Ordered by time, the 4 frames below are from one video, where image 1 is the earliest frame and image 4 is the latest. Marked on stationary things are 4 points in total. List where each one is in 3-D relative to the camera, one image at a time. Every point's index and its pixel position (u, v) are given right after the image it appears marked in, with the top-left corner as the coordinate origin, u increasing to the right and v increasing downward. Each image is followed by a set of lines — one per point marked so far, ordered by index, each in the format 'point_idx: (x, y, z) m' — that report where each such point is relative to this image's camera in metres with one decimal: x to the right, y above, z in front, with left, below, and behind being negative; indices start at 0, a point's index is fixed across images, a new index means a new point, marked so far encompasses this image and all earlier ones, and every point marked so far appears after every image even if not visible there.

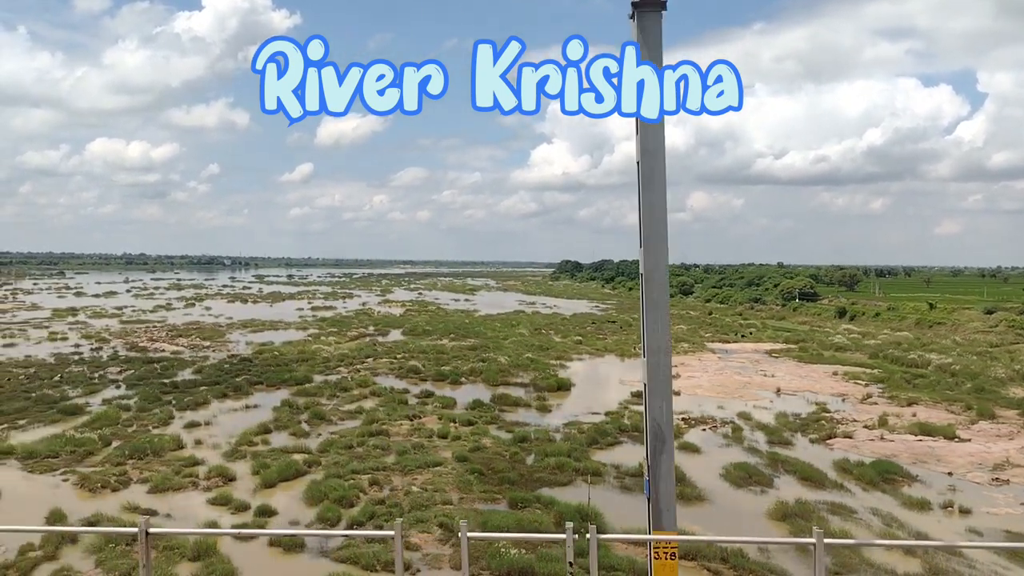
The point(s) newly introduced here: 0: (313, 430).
0: (-6.2, -4.4, +19.8) m
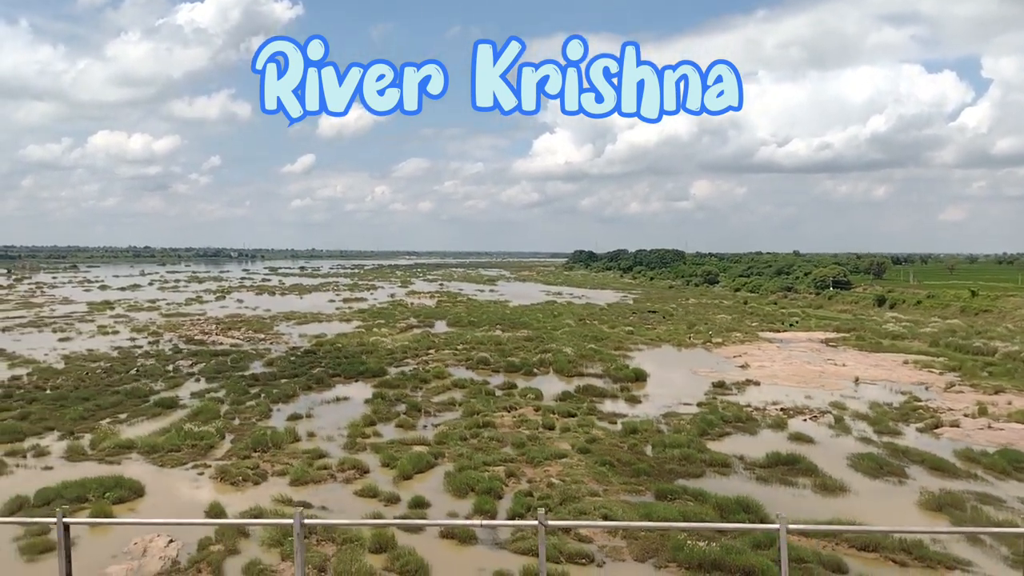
0: (-3.0, -4.2, +19.8) m
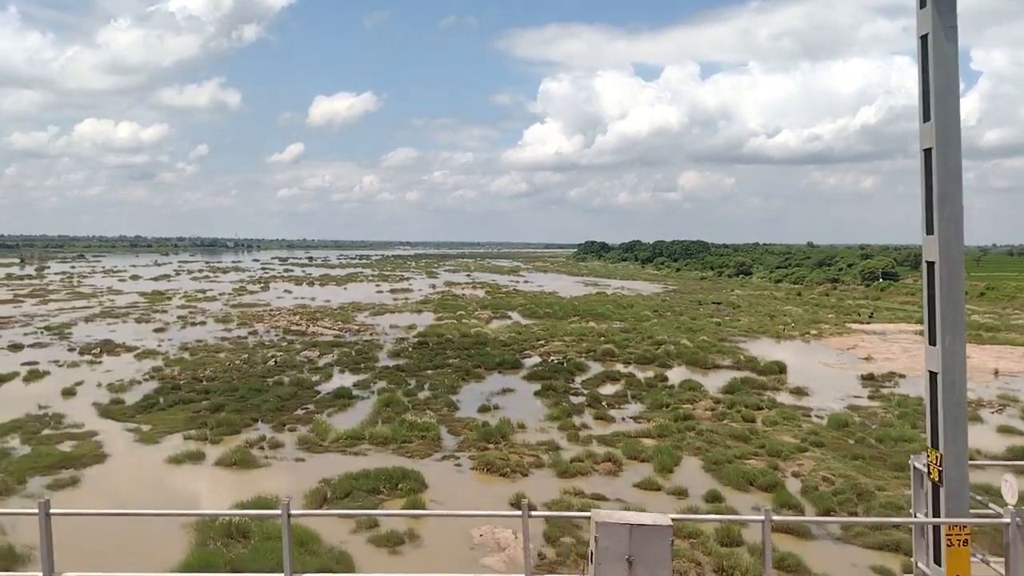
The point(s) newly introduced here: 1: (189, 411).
0: (+3.1, -3.9, +19.8) m
1: (-9.9, -3.8, +19.4) m
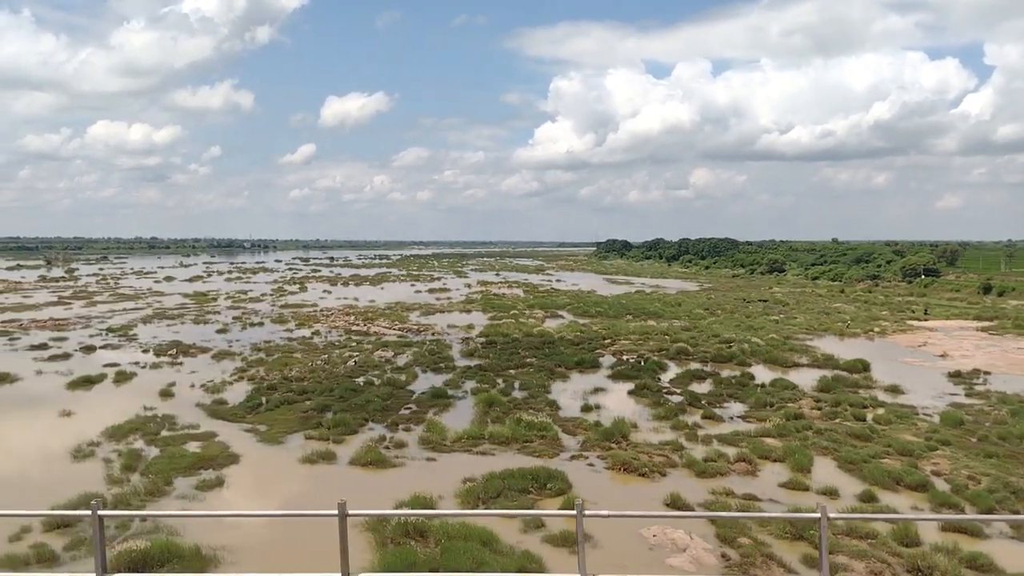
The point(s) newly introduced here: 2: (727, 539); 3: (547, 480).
0: (+6.4, -3.9, +19.7) m
1: (-6.6, -3.8, +19.6) m
2: (+3.8, -4.4, +11.2) m
3: (+0.8, -4.1, +13.6) m
